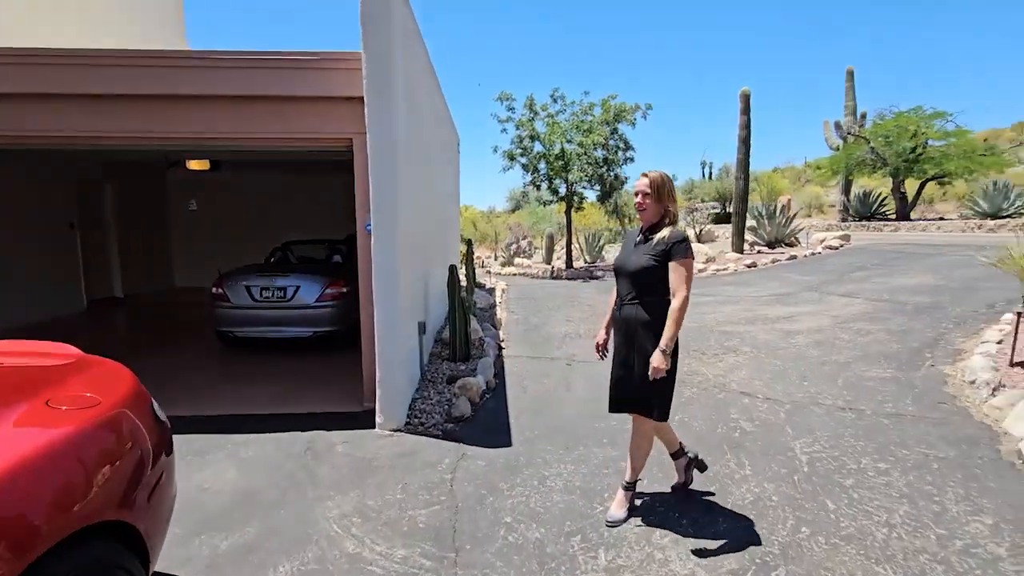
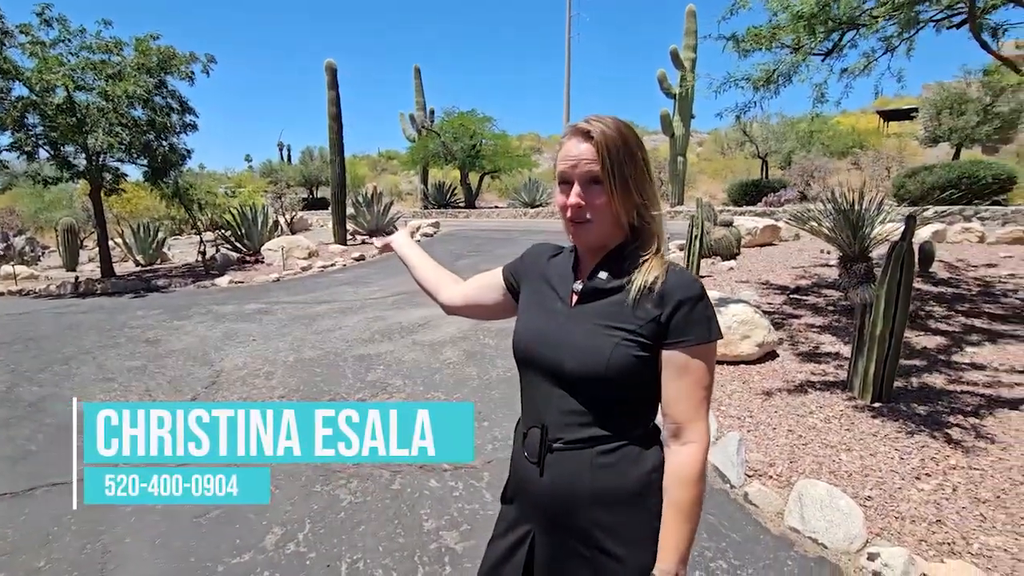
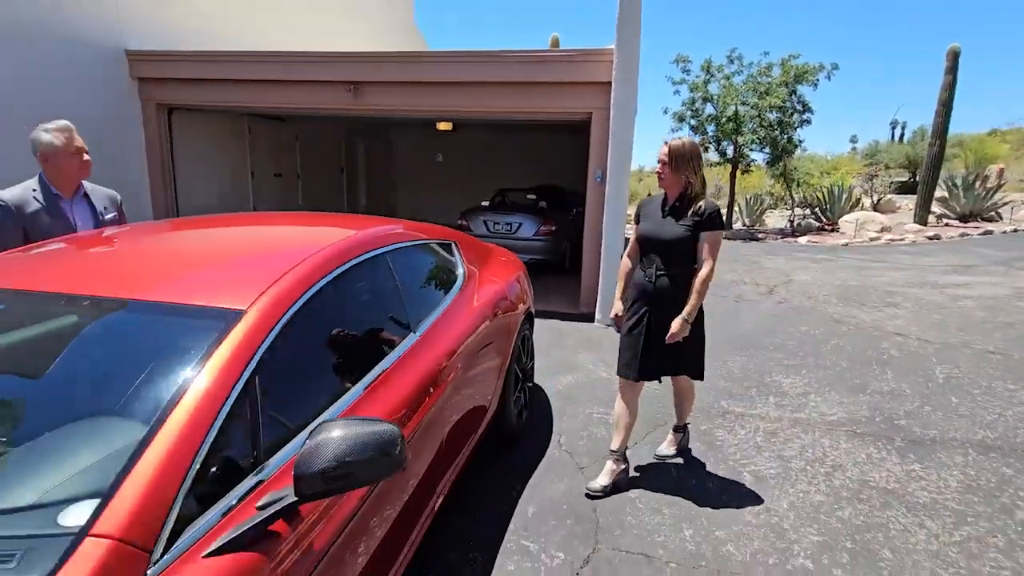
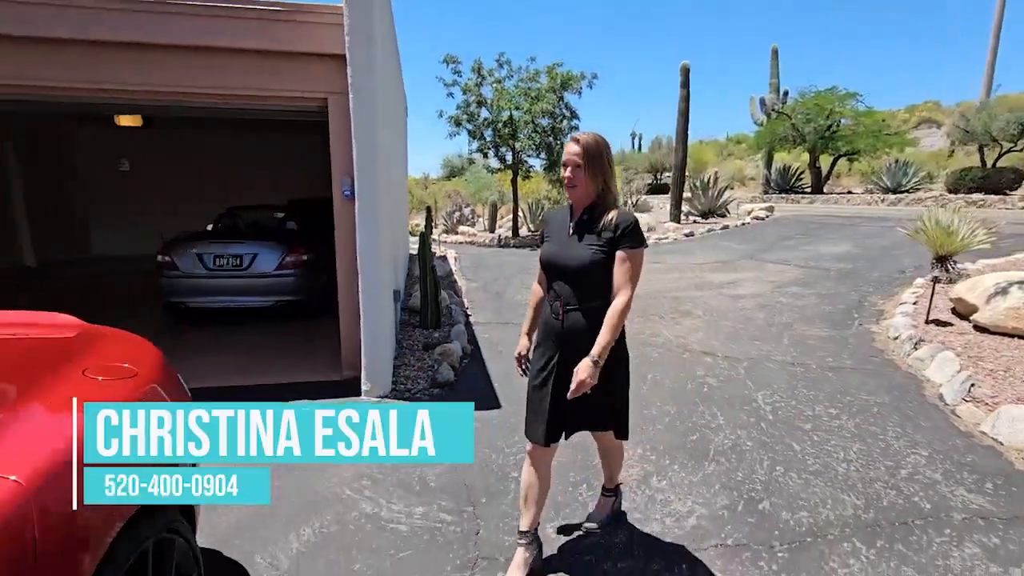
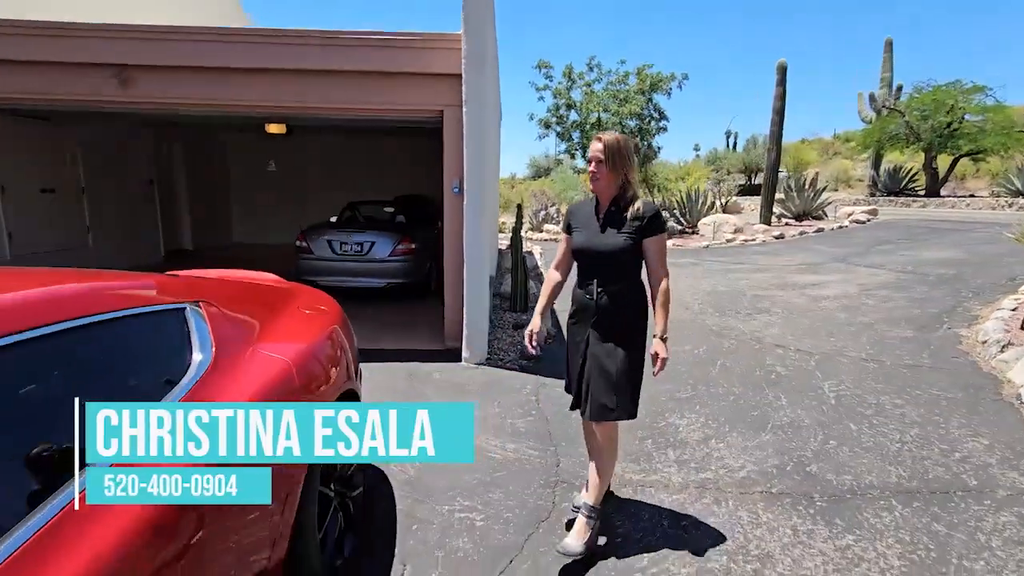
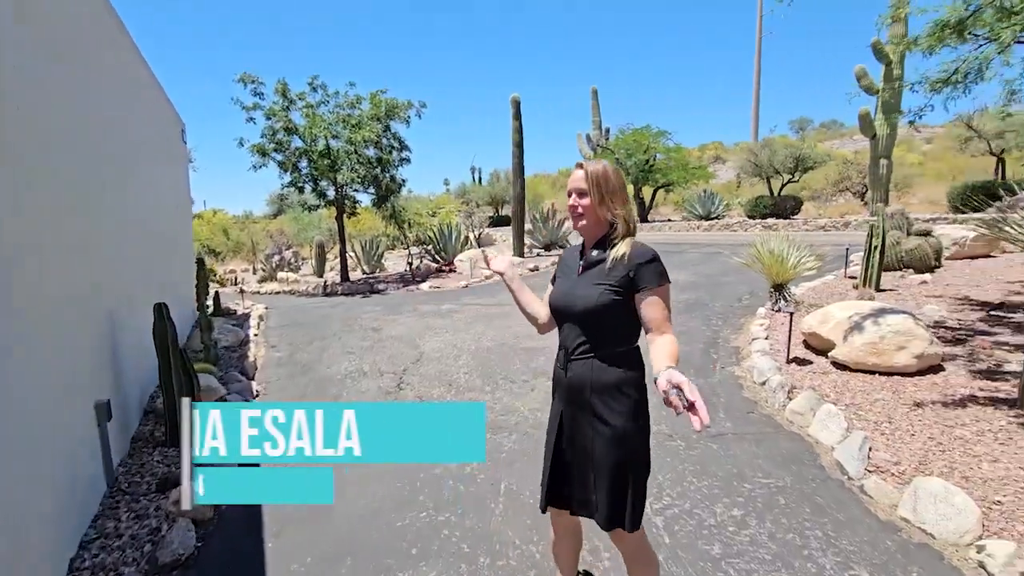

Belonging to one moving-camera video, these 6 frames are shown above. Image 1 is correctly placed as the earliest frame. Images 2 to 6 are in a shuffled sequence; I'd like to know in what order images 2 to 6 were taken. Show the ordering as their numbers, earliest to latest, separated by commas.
6, 2, 4, 5, 3
